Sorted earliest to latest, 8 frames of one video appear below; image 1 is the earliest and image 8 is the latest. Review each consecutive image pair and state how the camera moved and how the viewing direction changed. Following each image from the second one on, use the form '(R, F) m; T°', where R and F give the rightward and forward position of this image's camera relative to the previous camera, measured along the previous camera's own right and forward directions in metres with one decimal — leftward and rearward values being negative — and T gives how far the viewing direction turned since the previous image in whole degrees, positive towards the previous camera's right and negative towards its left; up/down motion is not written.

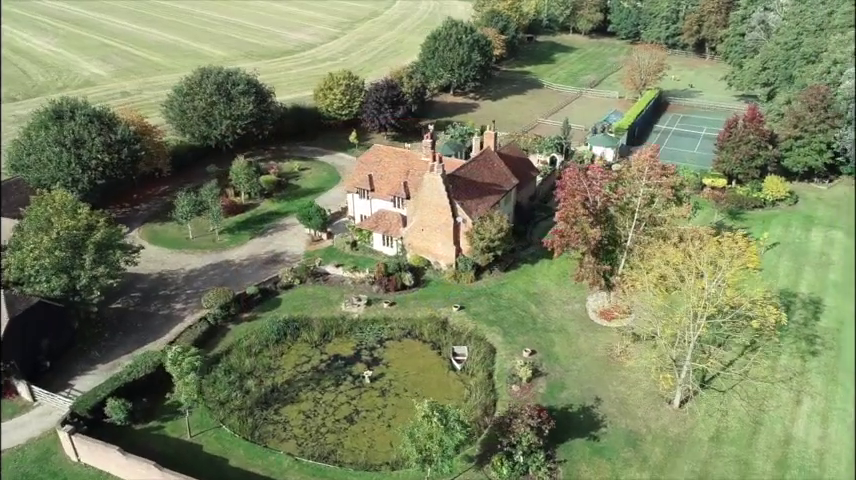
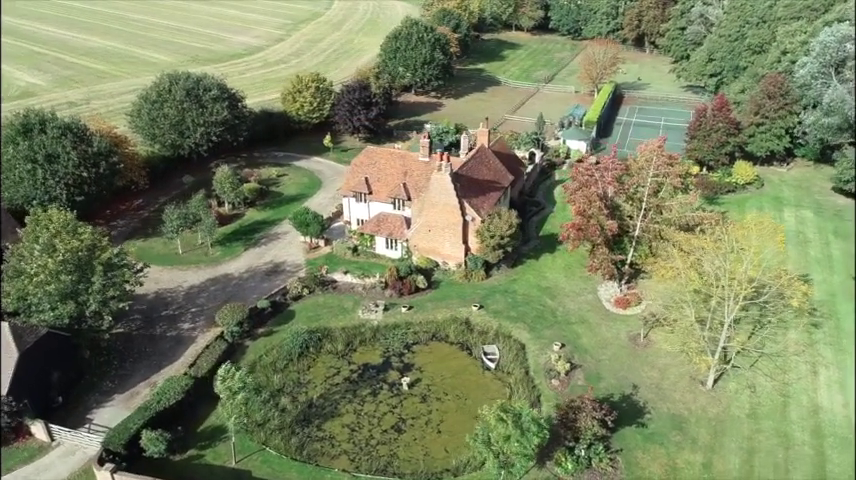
(-7.0, +1.1) m; +6°
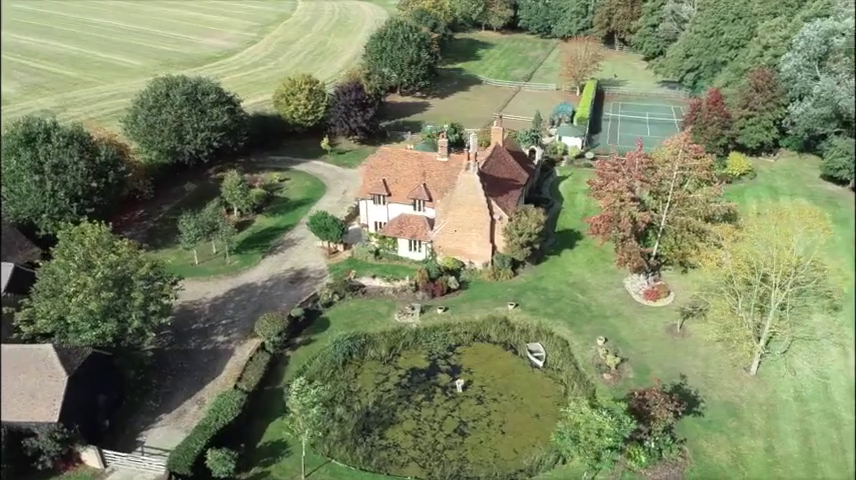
(-6.5, +0.8) m; +4°
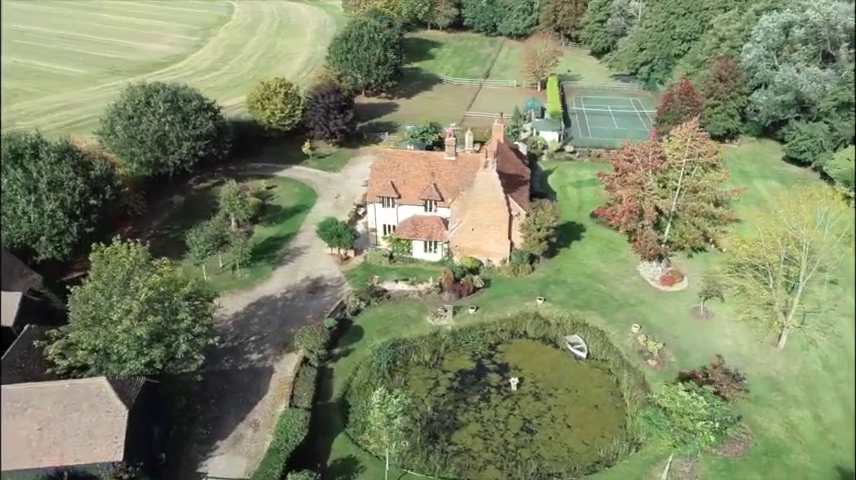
(-7.9, +1.1) m; +6°
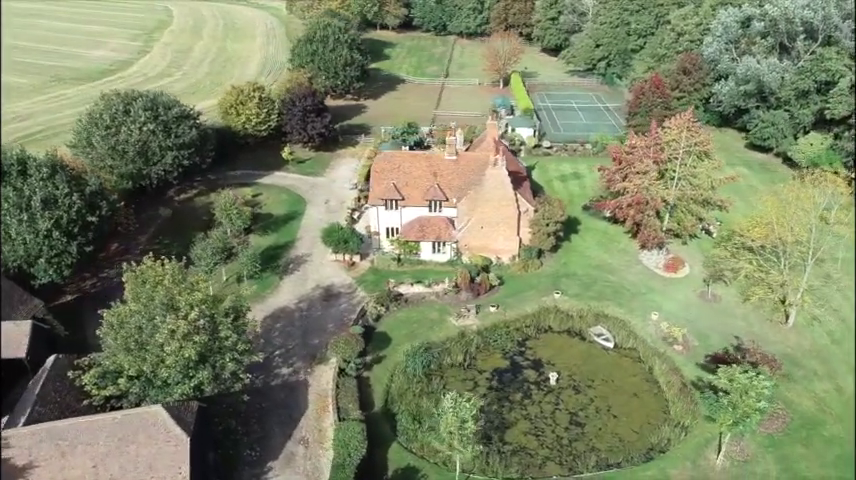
(-6.5, +0.9) m; +6°
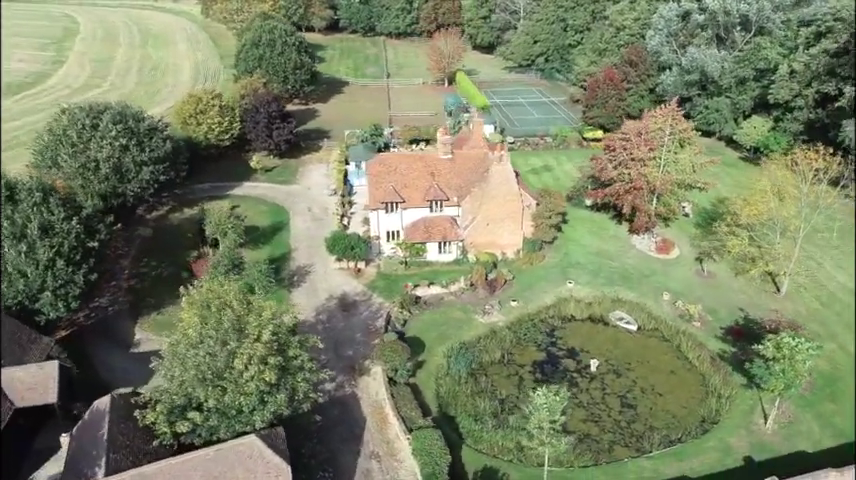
(-8.5, +1.0) m; +8°
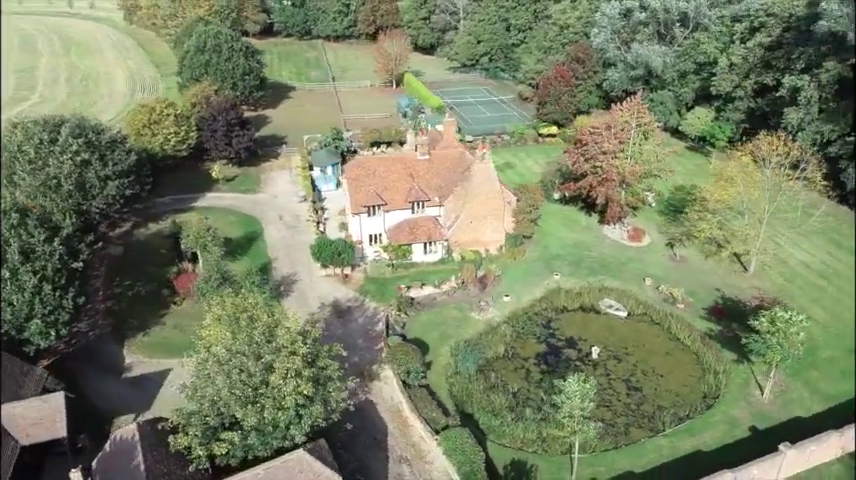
(-4.9, +0.2) m; +6°
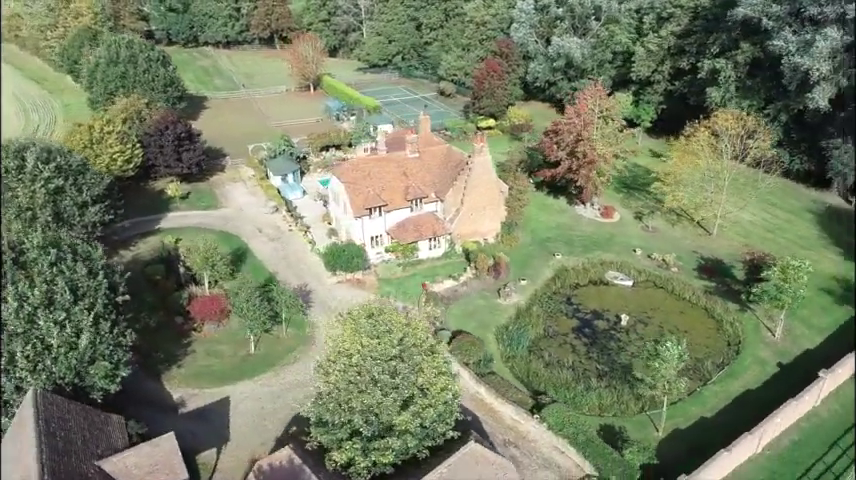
(-12.3, +0.5) m; +12°
